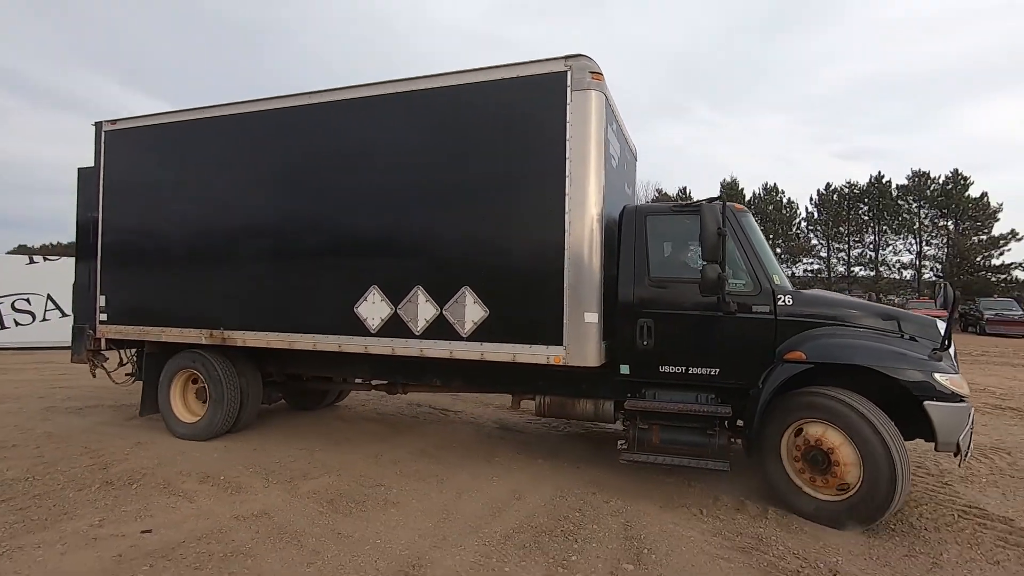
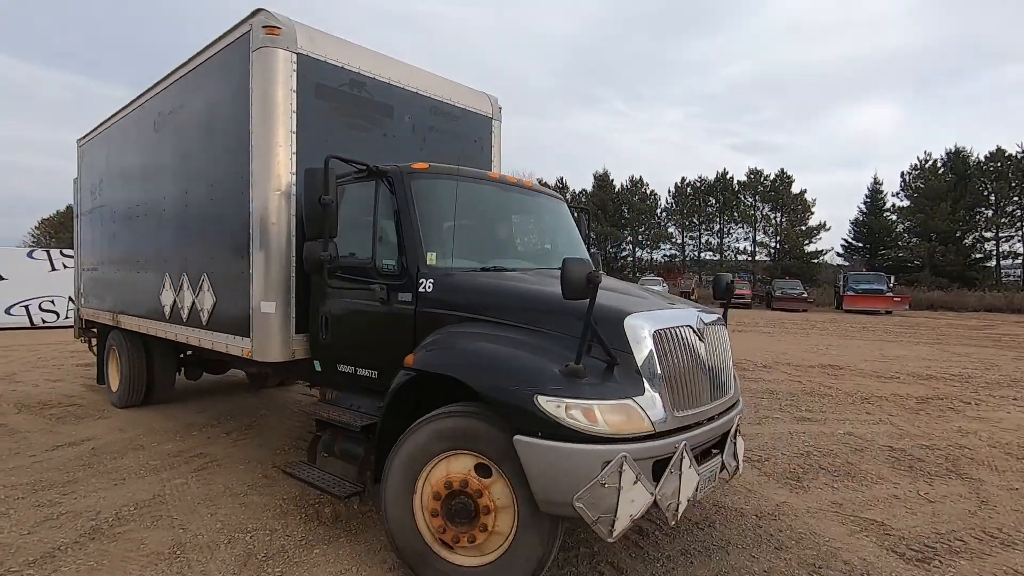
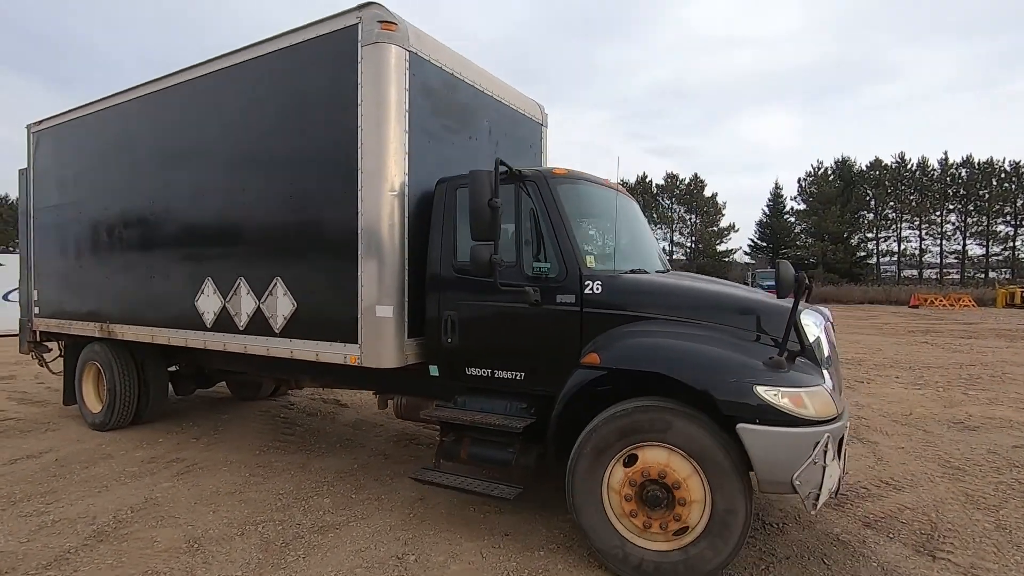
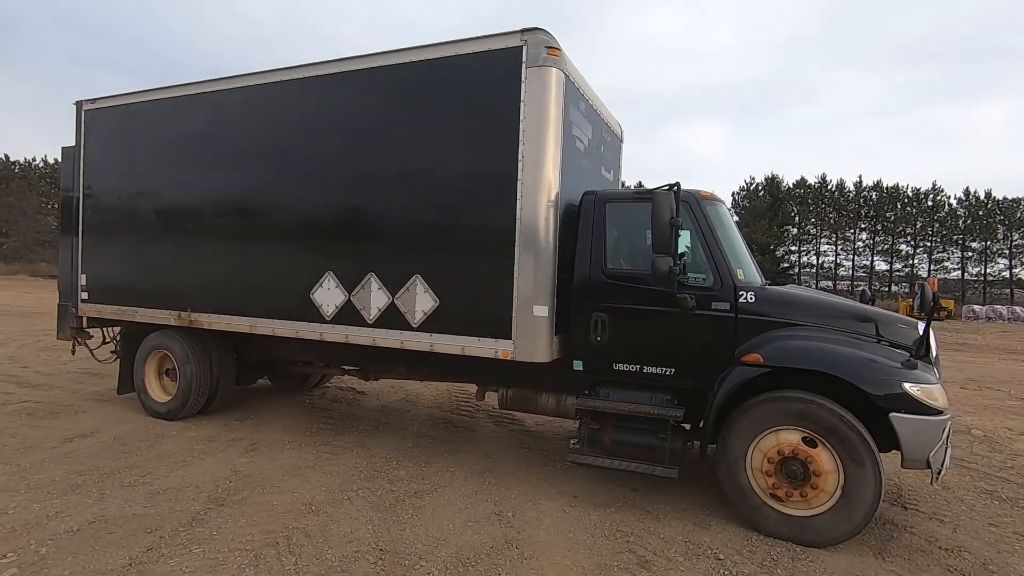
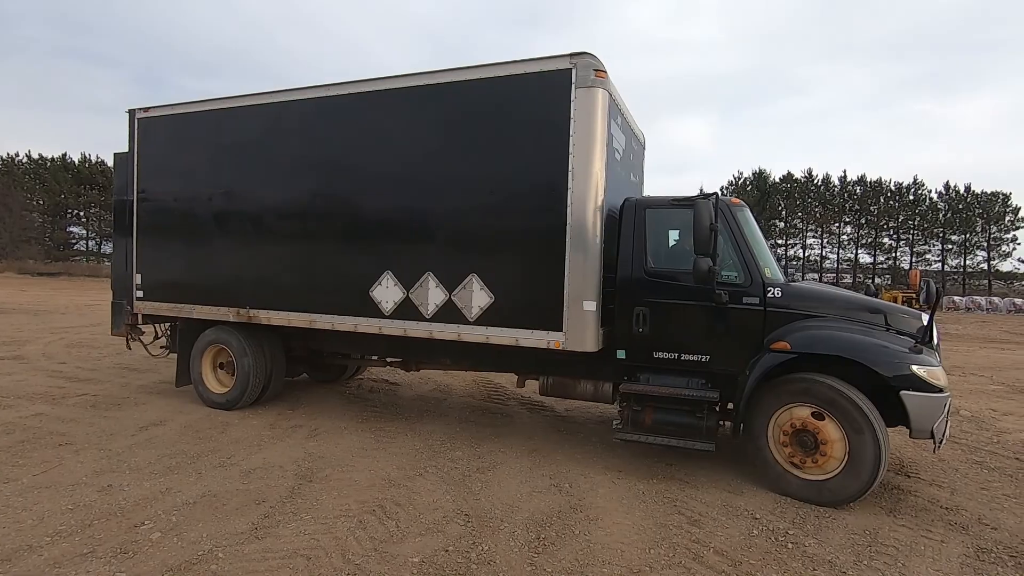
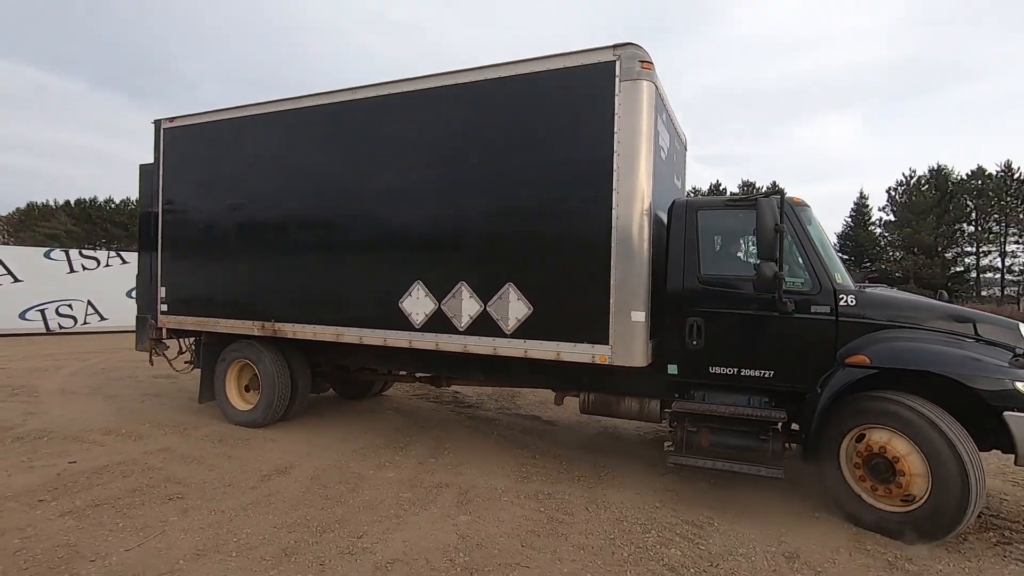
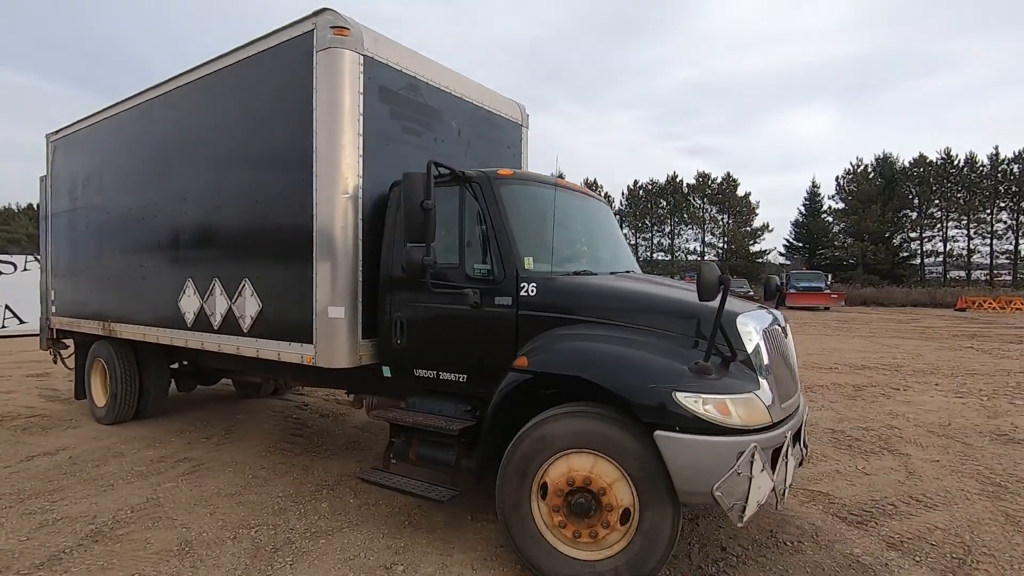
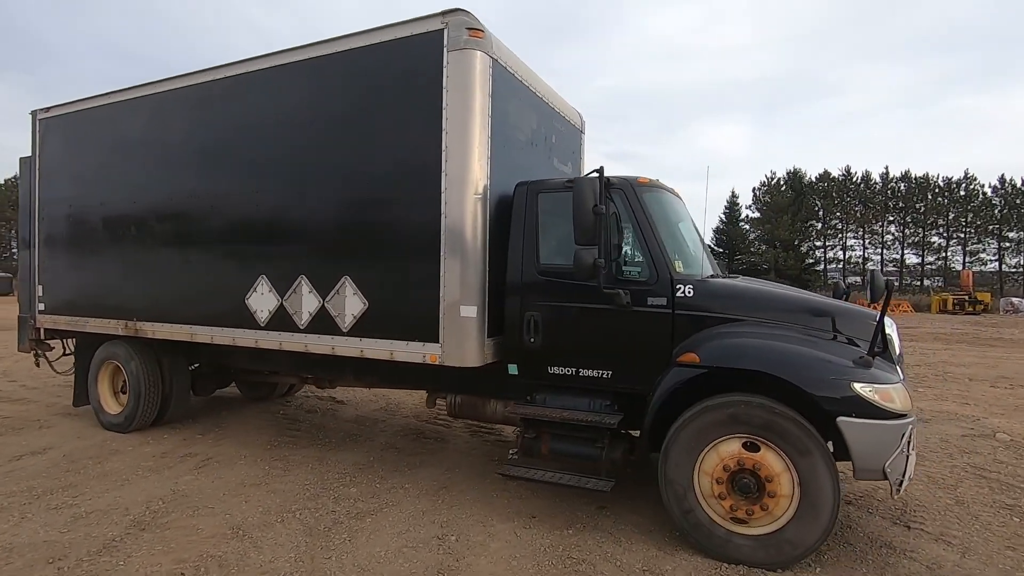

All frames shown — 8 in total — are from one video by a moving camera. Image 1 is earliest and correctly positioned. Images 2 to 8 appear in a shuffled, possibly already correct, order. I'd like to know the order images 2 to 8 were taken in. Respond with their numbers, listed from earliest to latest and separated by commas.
6, 5, 4, 8, 3, 7, 2
